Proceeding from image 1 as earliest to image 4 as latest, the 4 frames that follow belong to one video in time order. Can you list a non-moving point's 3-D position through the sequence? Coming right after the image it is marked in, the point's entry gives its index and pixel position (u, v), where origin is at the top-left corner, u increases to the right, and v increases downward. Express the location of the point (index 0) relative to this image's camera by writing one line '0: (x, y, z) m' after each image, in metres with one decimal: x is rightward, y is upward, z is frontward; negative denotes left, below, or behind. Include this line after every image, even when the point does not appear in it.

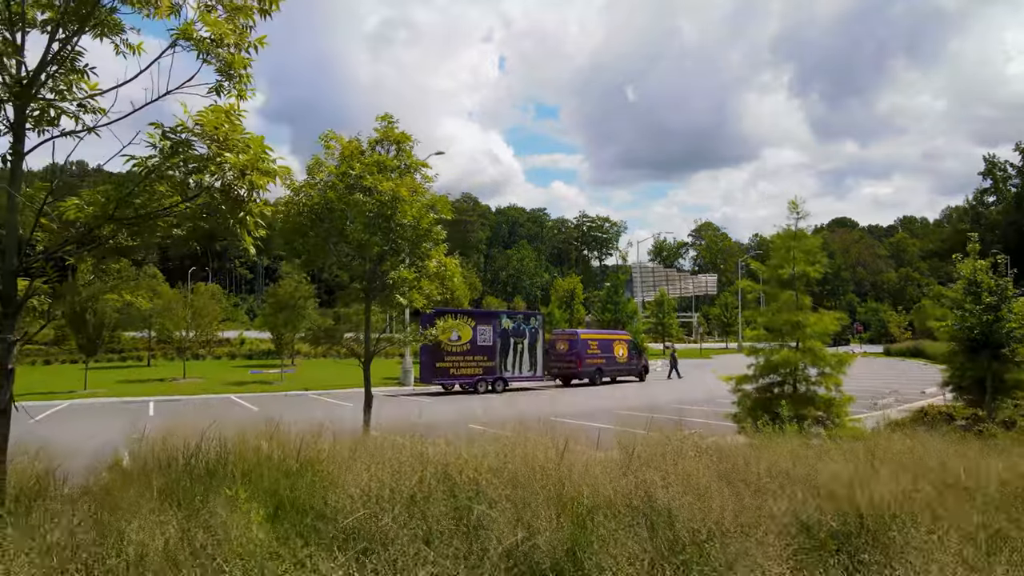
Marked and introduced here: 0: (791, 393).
0: (+5.1, -1.9, +12.1) m
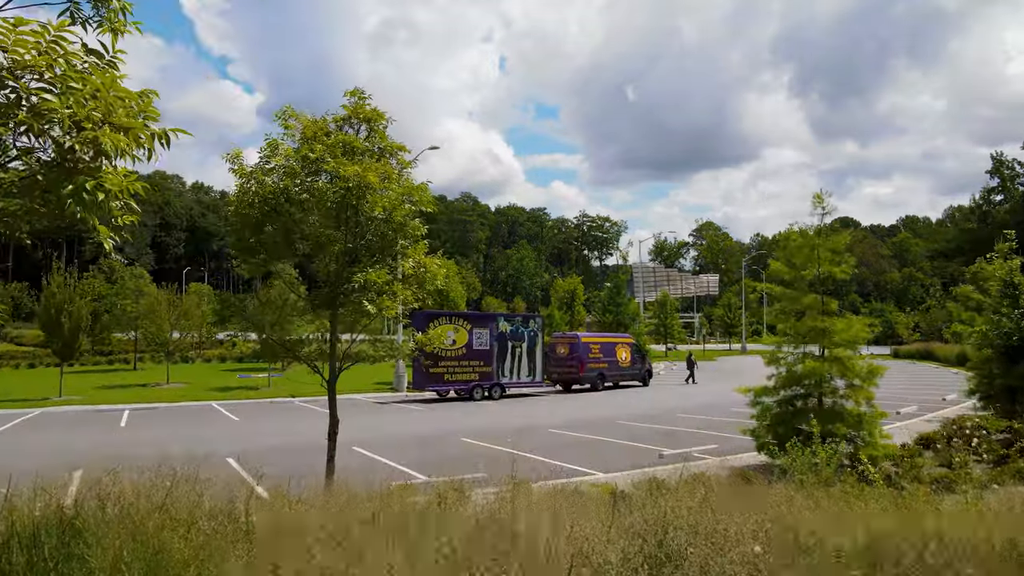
0: (+5.0, -2.0, +10.9) m
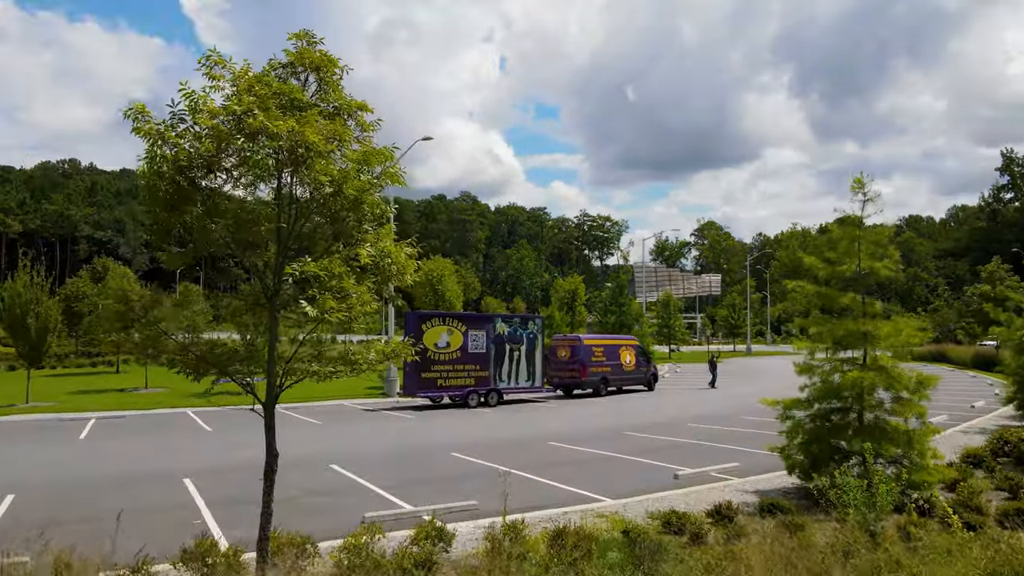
0: (+4.9, -1.9, +9.5) m
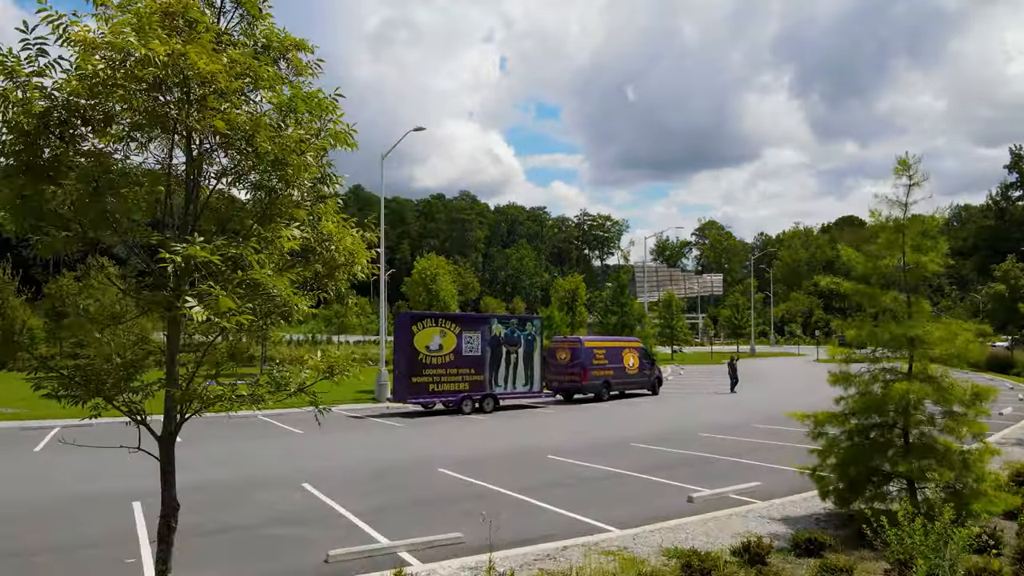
0: (+4.8, -1.9, +8.2) m
